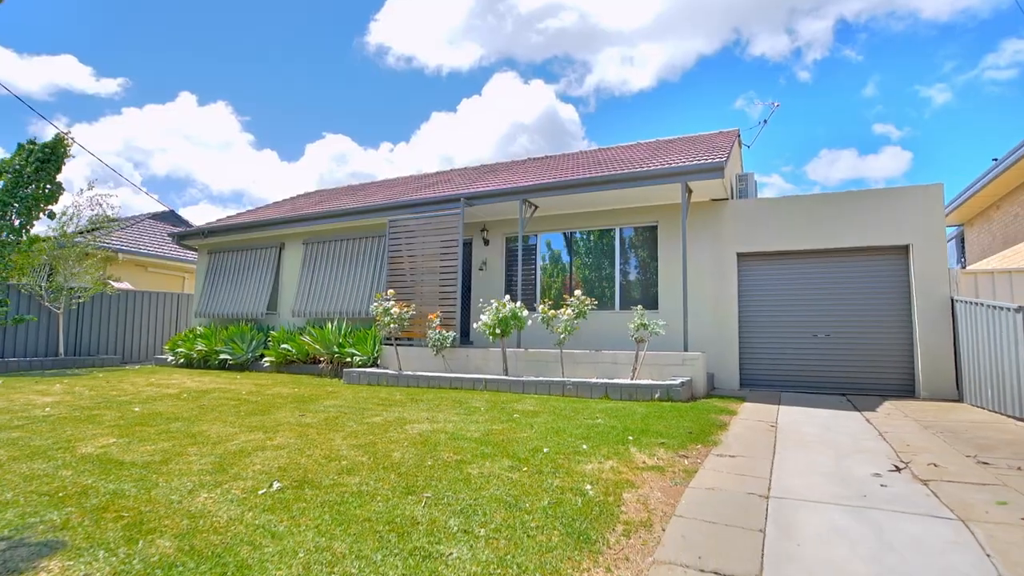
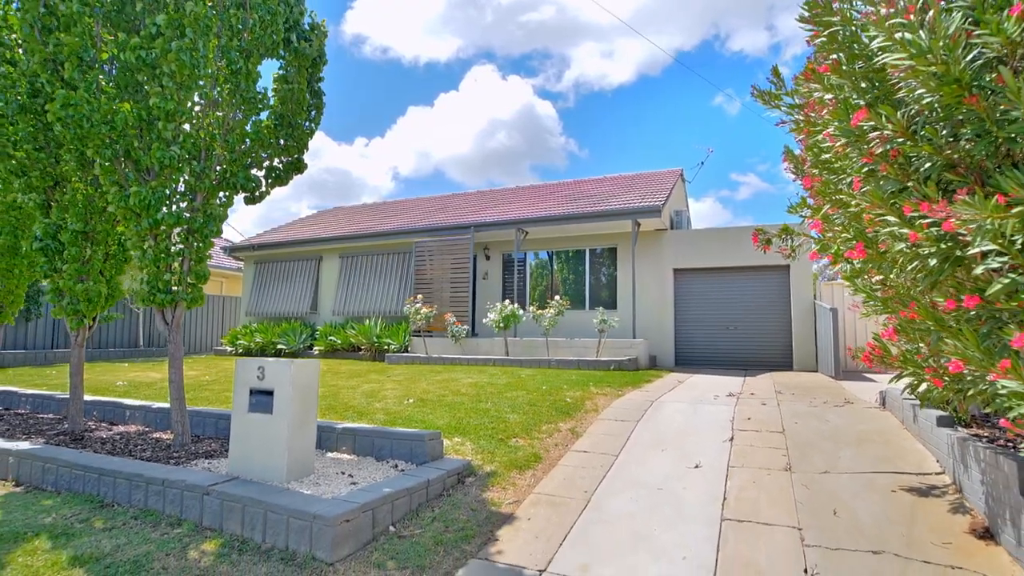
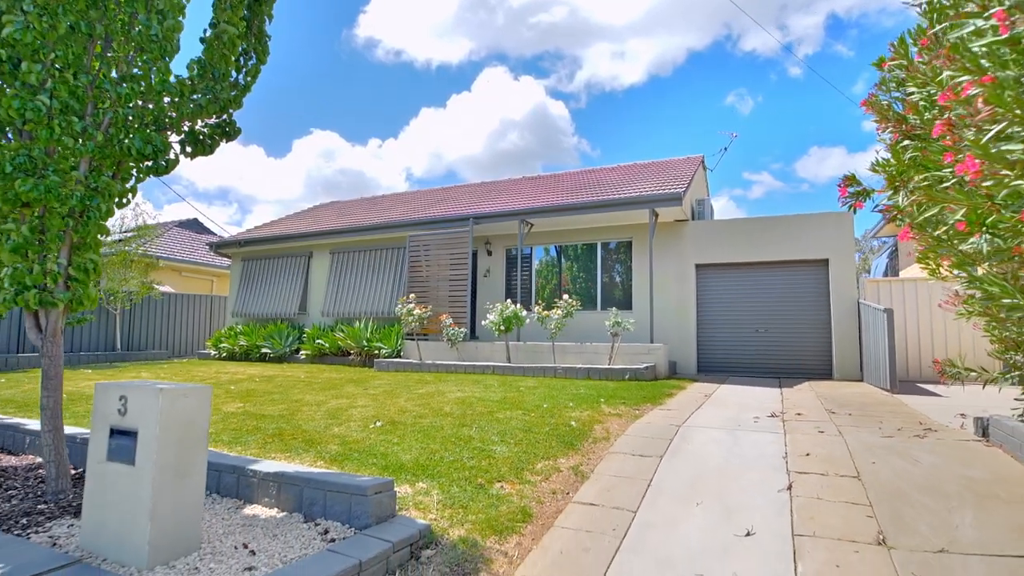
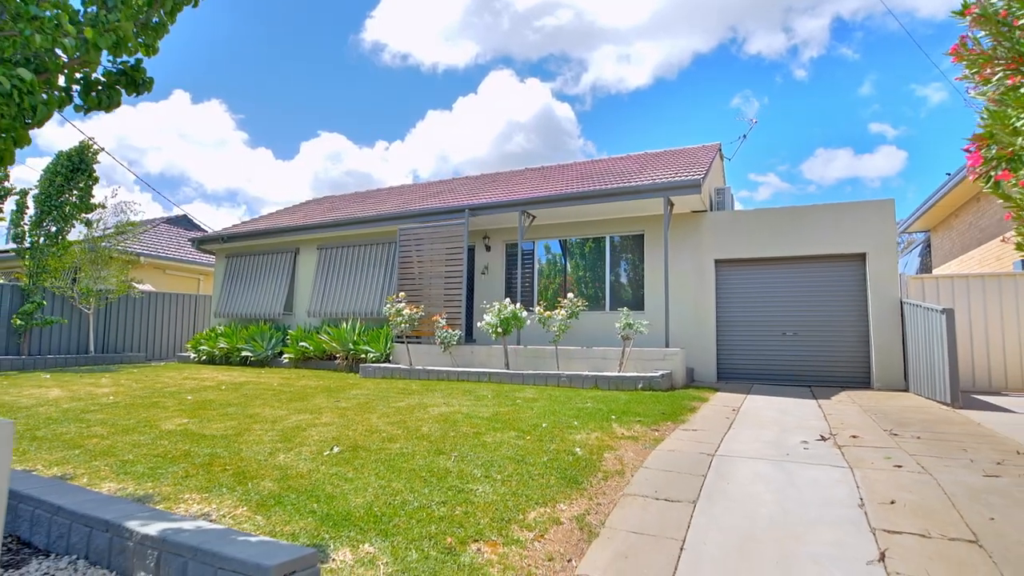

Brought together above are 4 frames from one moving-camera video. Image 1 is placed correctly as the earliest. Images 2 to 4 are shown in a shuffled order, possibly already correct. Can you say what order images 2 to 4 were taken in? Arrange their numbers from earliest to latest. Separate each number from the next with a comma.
4, 3, 2
